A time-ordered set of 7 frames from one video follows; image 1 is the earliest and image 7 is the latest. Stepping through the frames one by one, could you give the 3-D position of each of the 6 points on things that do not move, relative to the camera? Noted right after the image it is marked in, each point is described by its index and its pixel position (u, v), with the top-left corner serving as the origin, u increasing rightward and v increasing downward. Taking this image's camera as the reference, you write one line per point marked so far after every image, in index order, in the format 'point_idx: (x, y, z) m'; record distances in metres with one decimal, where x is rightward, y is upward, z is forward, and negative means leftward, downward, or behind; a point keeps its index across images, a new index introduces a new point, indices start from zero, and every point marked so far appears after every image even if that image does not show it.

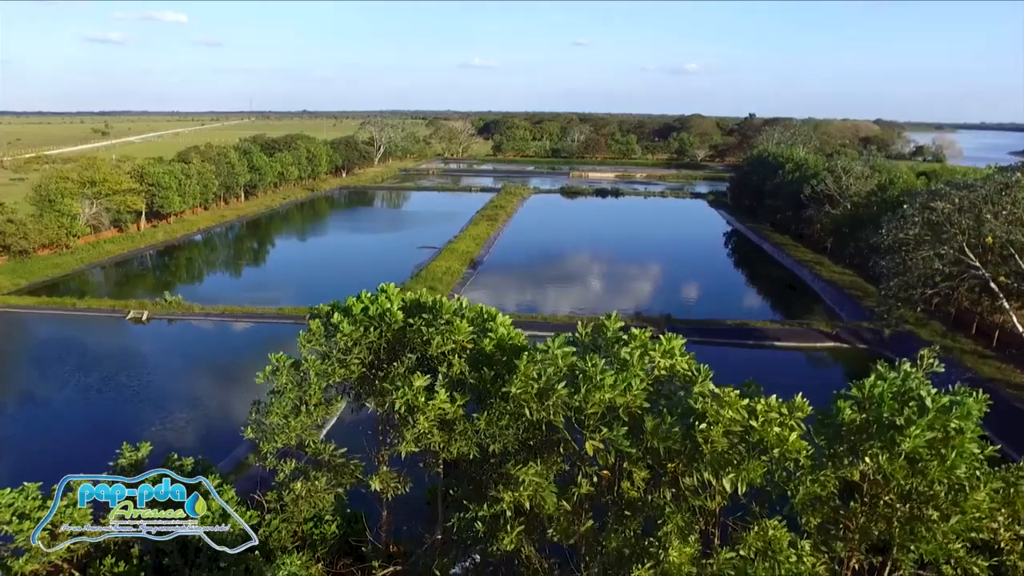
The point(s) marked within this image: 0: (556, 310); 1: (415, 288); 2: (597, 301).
0: (+1.2, -0.4, +17.4) m
1: (-2.3, 0.0, +15.8) m
2: (+2.4, -0.1, +18.6) m
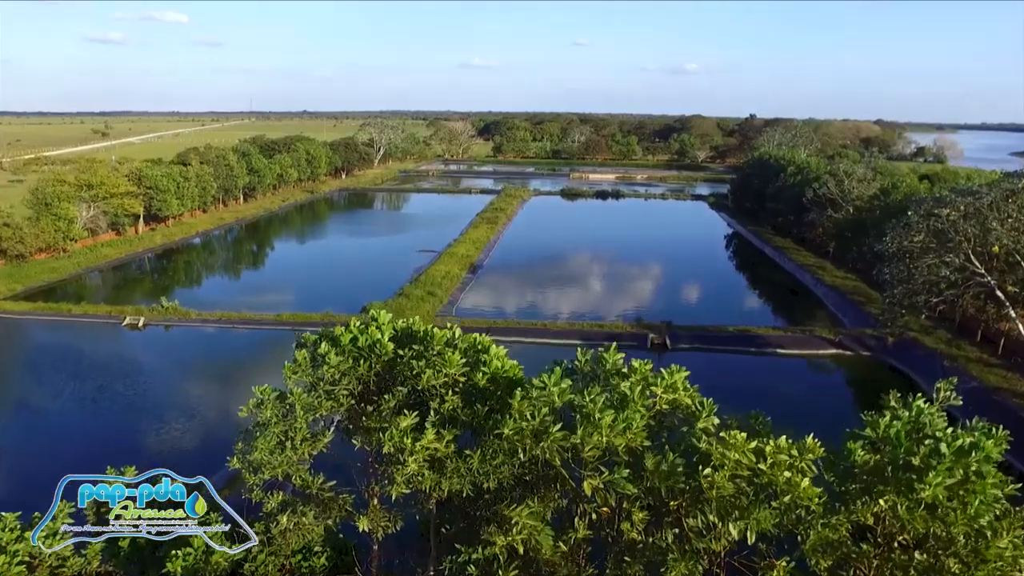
0: (+1.2, -0.5, +17.2) m
1: (-2.3, -0.1, +15.6) m
2: (+2.4, -0.2, +18.4) m
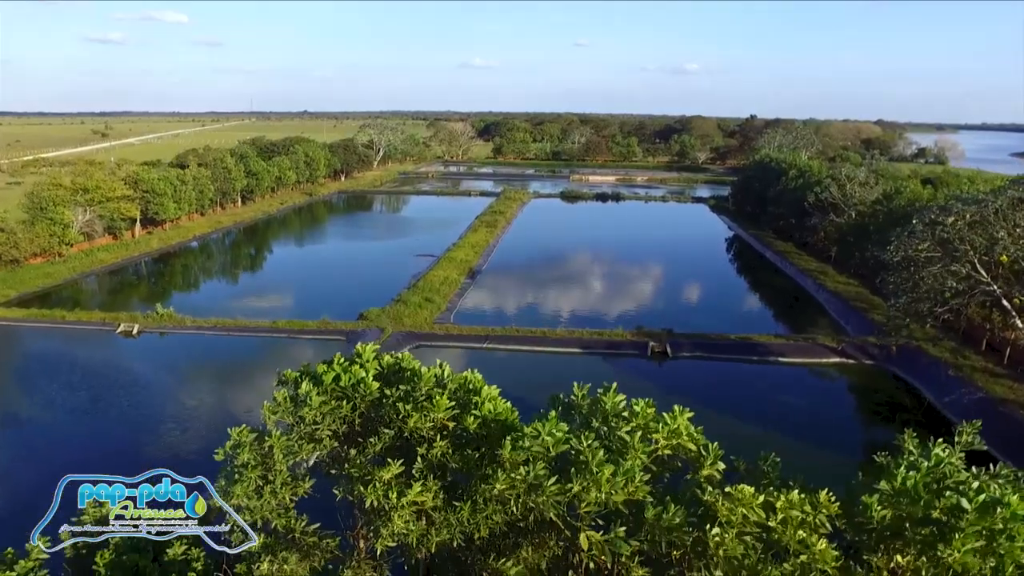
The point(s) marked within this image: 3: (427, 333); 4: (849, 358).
0: (+1.2, -0.7, +17.1) m
1: (-2.4, -0.3, +15.5) m
2: (+2.4, -0.3, +18.2) m
3: (-1.8, -1.0, +13.6) m
4: (+6.7, -1.4, +12.9) m
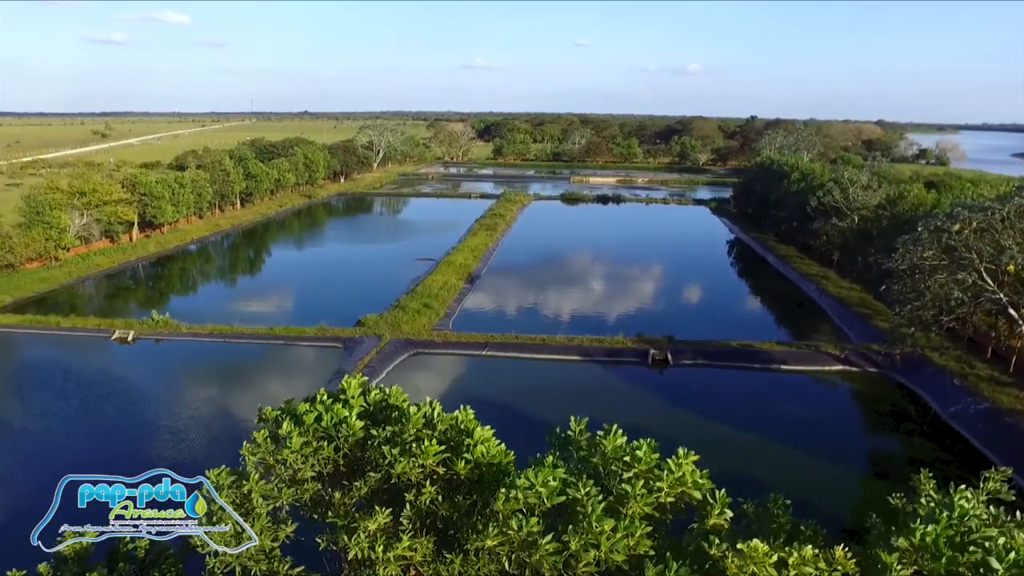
0: (+1.2, -0.8, +16.9) m
1: (-2.4, -0.4, +15.3) m
2: (+2.4, -0.5, +18.1) m
3: (-1.8, -1.1, +13.4) m
4: (+6.6, -1.5, +12.7) m
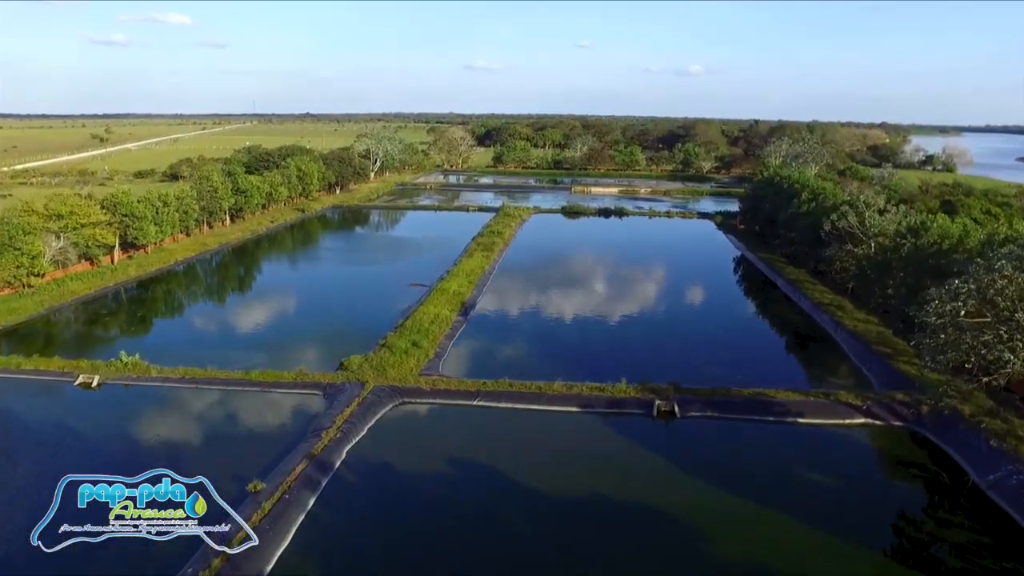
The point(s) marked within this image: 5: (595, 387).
0: (+1.1, -1.6, +15.9) m
1: (-2.5, -1.2, +14.3) m
2: (+2.3, -1.3, +17.1) m
3: (-1.9, -1.9, +12.4) m
4: (+6.5, -2.4, +11.7) m
5: (+1.6, -1.9, +12.5) m
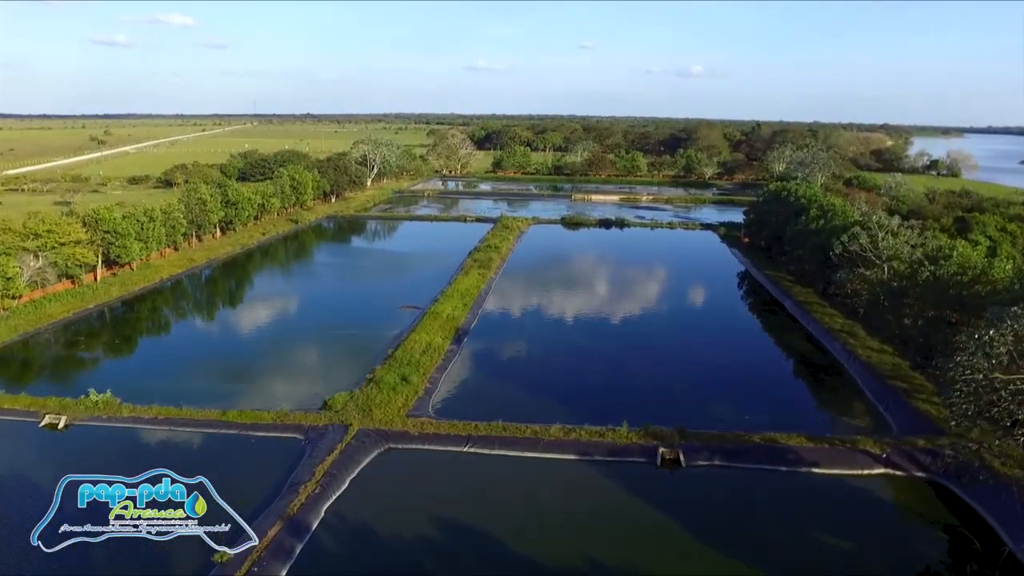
0: (+0.9, -2.3, +15.1) m
1: (-2.6, -1.9, +13.5) m
2: (+2.2, -2.0, +16.3) m
3: (-2.0, -2.6, +11.6) m
4: (+6.4, -3.0, +10.9) m
5: (+1.5, -2.5, +11.7) m
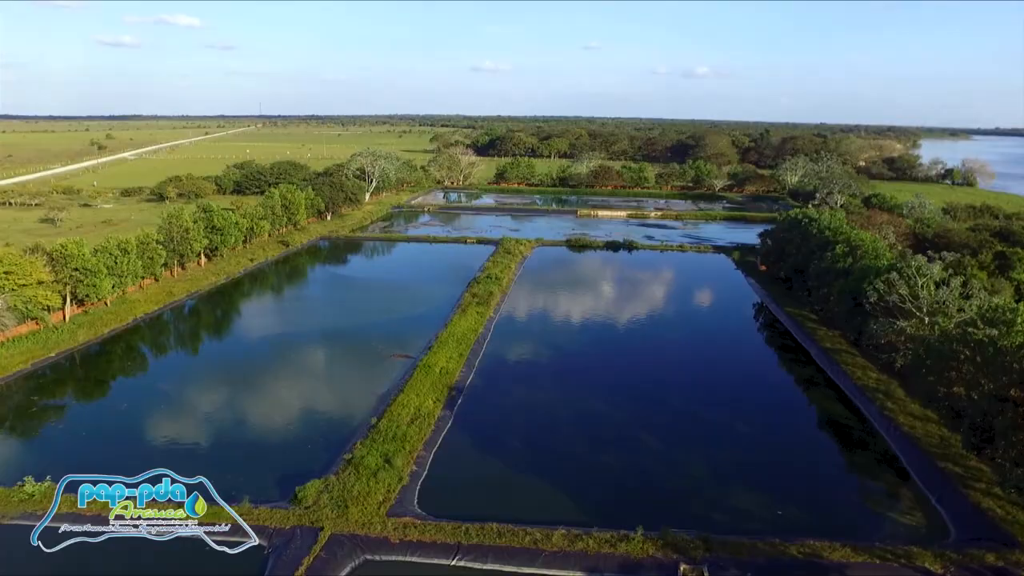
0: (+0.9, -3.6, +13.4) m
1: (-2.6, -3.2, +11.9) m
2: (+2.2, -3.3, +14.6) m
3: (-2.1, -3.8, +10.0) m
4: (+6.4, -4.3, +9.2) m
5: (+1.4, -3.8, +10.0) m
